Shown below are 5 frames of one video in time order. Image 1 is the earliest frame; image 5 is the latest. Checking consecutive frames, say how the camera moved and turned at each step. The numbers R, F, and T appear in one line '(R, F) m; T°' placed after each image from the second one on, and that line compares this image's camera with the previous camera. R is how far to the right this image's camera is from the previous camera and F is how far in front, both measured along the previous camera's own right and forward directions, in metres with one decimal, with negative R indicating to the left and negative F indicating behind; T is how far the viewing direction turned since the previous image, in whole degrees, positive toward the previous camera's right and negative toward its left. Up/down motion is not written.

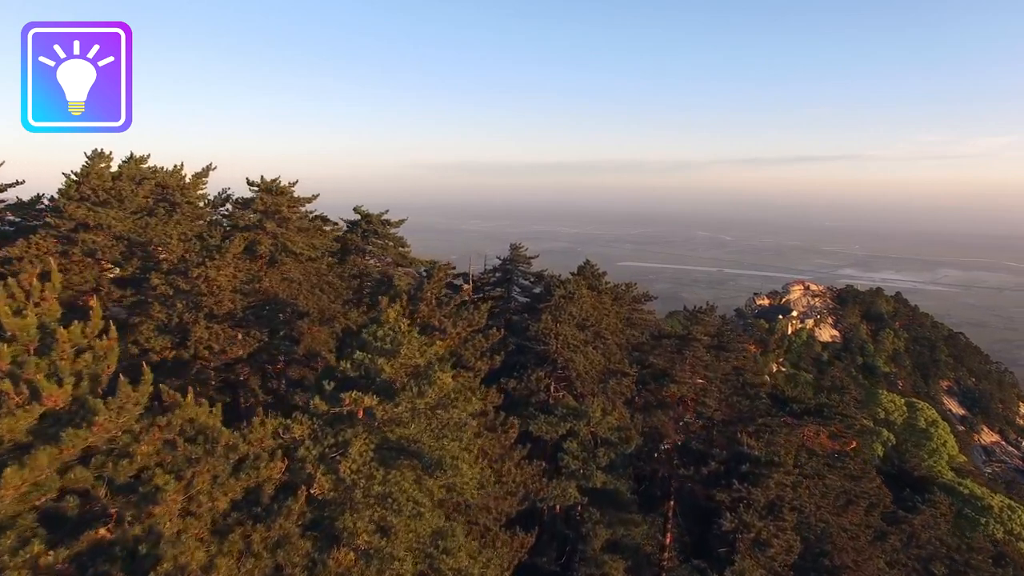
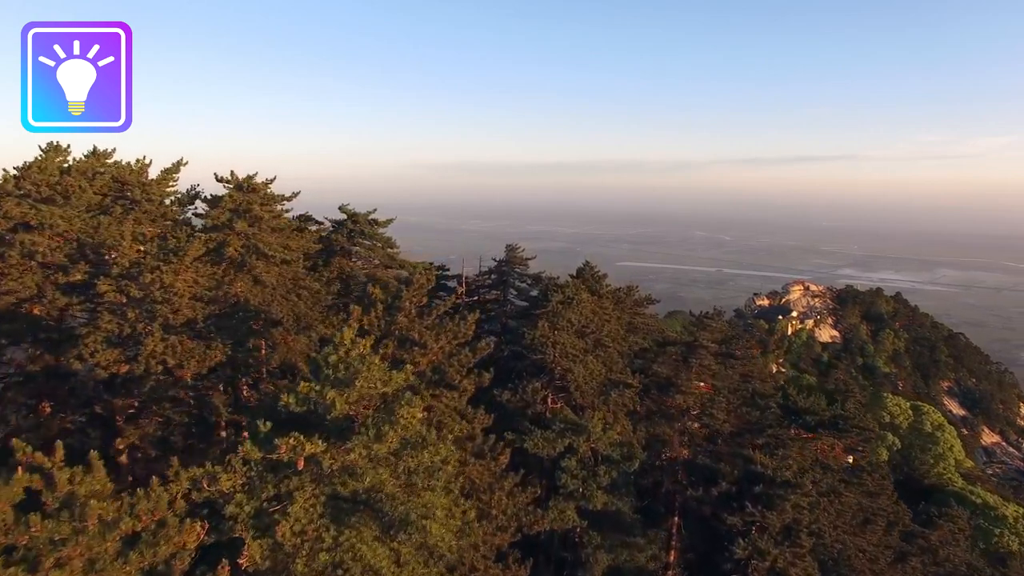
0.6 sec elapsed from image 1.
(+0.1, +1.0) m; 0°
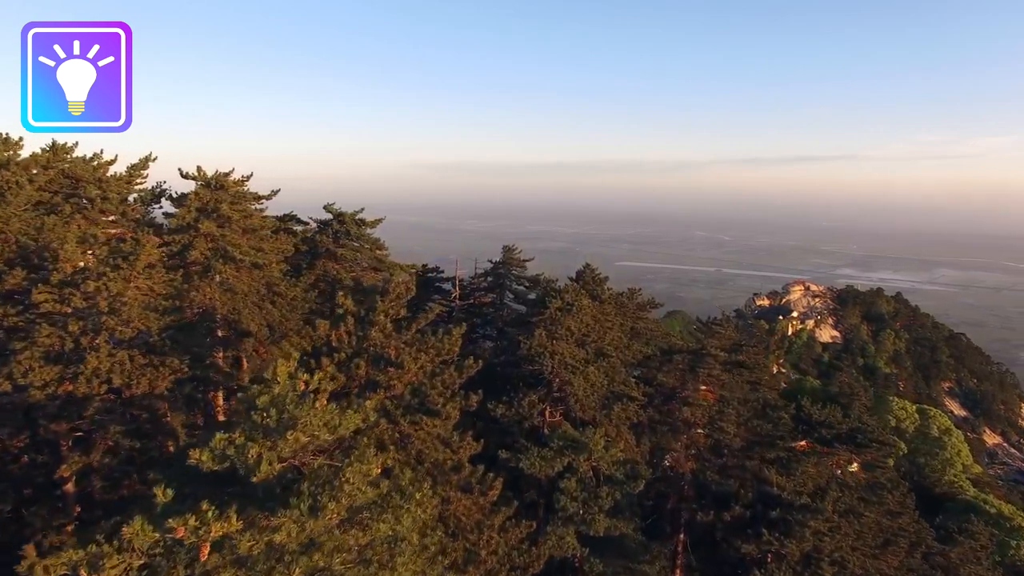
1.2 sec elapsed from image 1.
(+0.1, +1.0) m; 0°
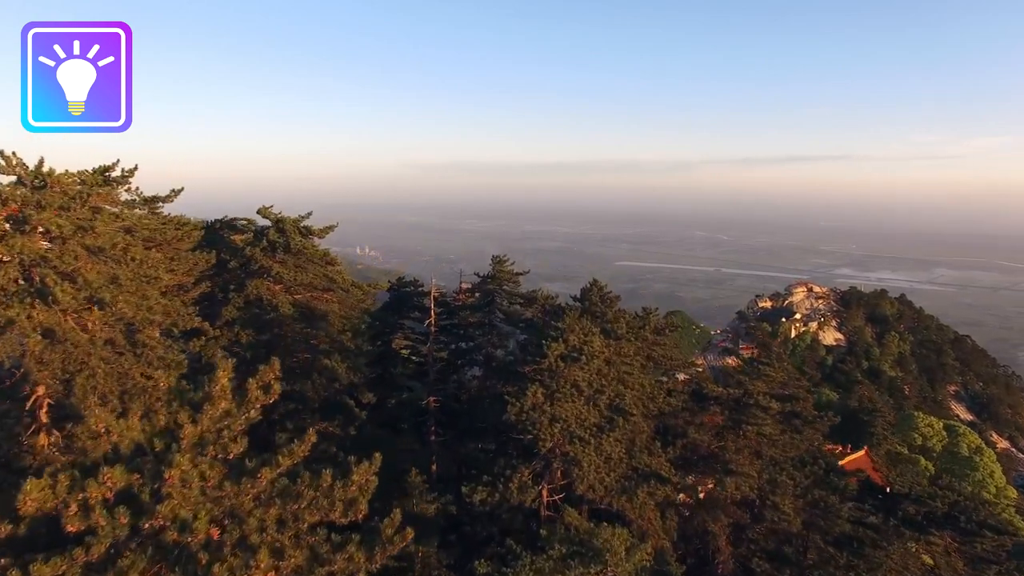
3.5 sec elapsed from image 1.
(+0.3, +3.6) m; 0°
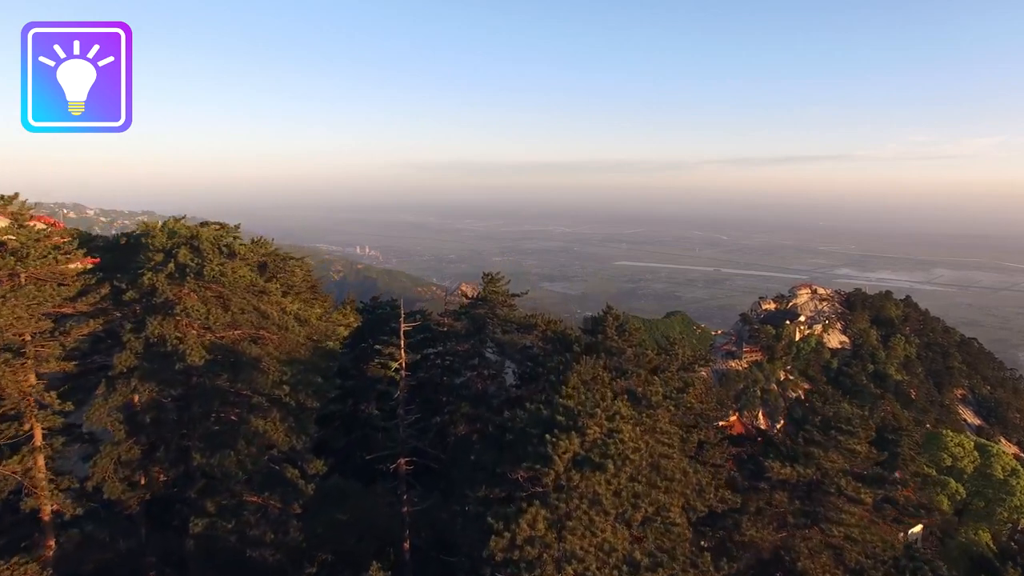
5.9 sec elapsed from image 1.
(+0.1, +3.2) m; 0°
